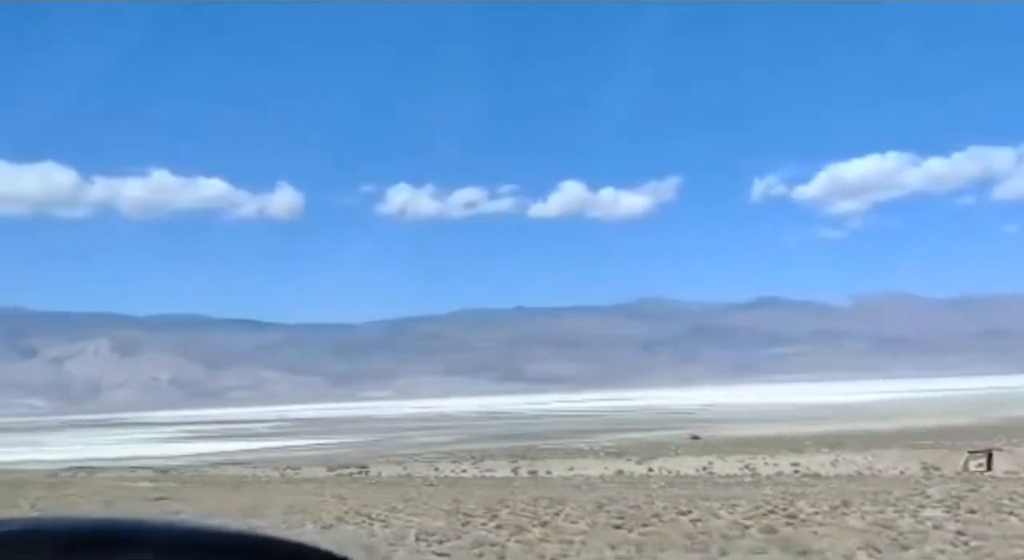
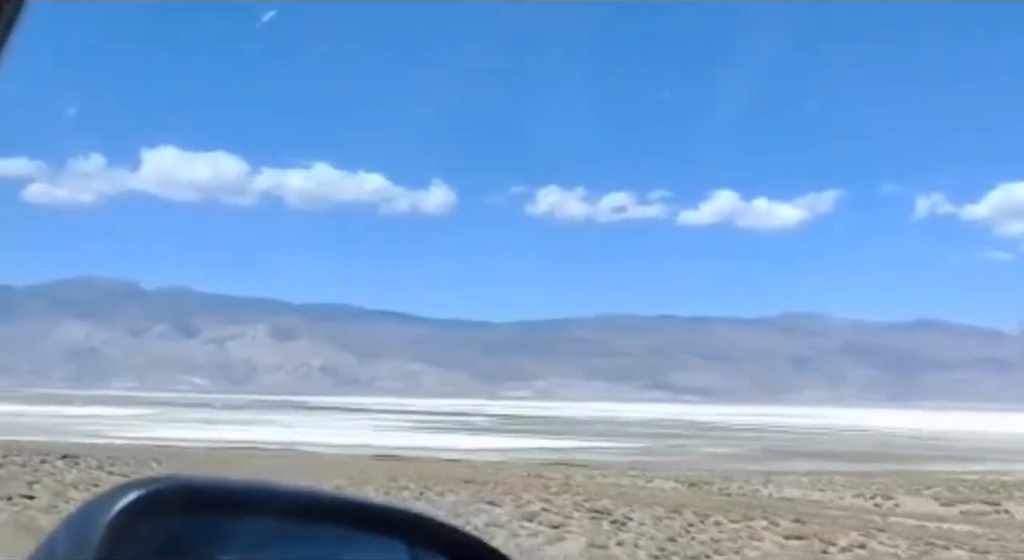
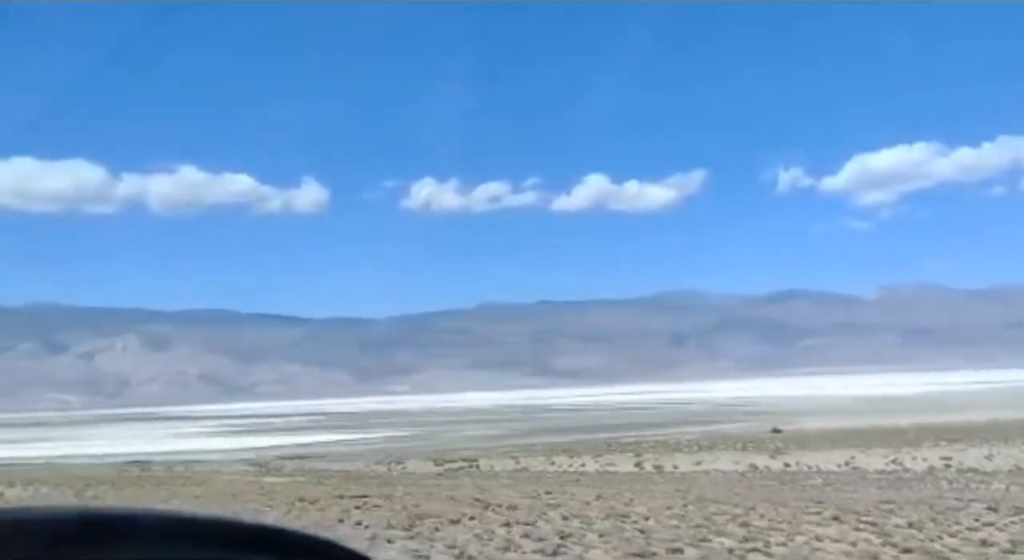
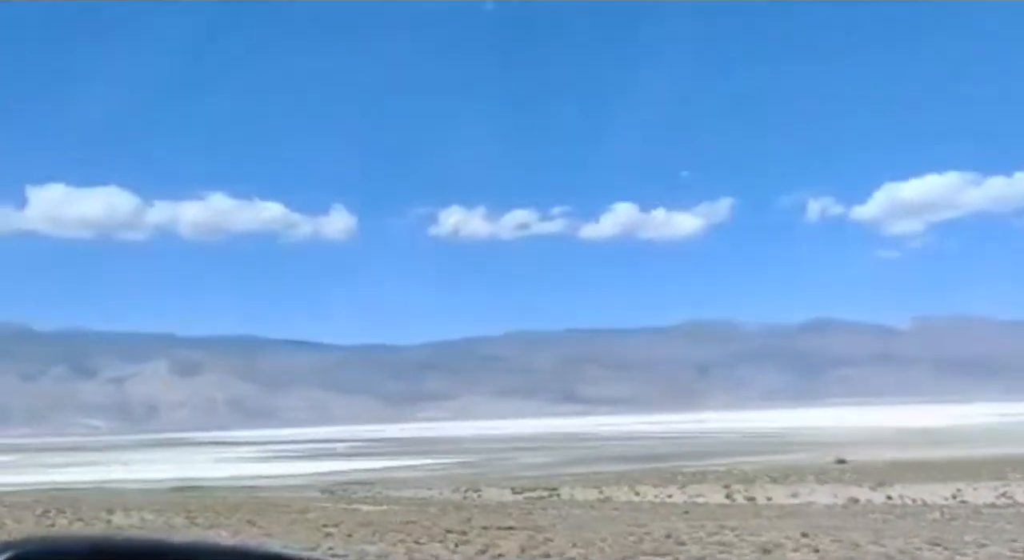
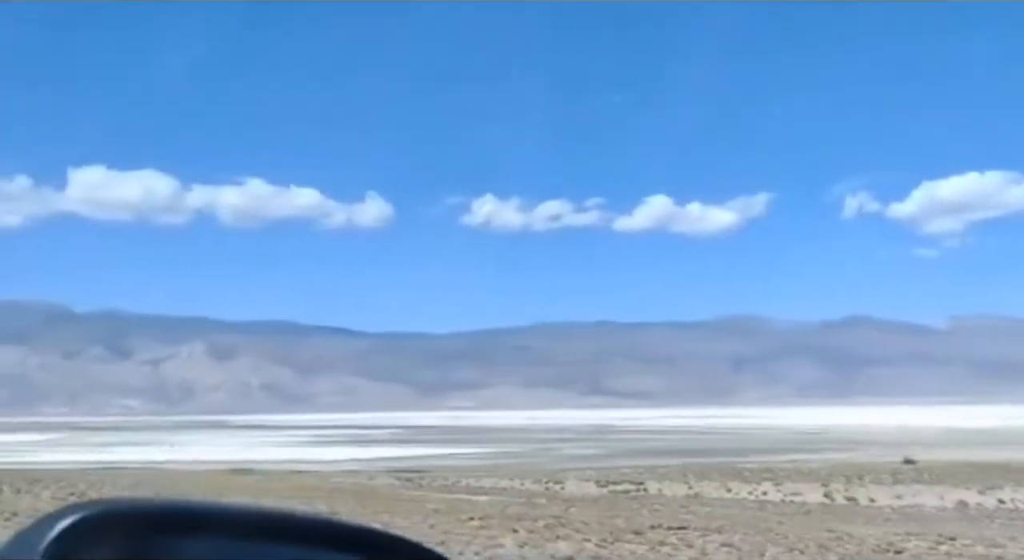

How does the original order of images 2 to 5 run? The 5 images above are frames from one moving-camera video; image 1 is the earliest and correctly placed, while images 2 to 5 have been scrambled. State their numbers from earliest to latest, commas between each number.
3, 4, 5, 2
